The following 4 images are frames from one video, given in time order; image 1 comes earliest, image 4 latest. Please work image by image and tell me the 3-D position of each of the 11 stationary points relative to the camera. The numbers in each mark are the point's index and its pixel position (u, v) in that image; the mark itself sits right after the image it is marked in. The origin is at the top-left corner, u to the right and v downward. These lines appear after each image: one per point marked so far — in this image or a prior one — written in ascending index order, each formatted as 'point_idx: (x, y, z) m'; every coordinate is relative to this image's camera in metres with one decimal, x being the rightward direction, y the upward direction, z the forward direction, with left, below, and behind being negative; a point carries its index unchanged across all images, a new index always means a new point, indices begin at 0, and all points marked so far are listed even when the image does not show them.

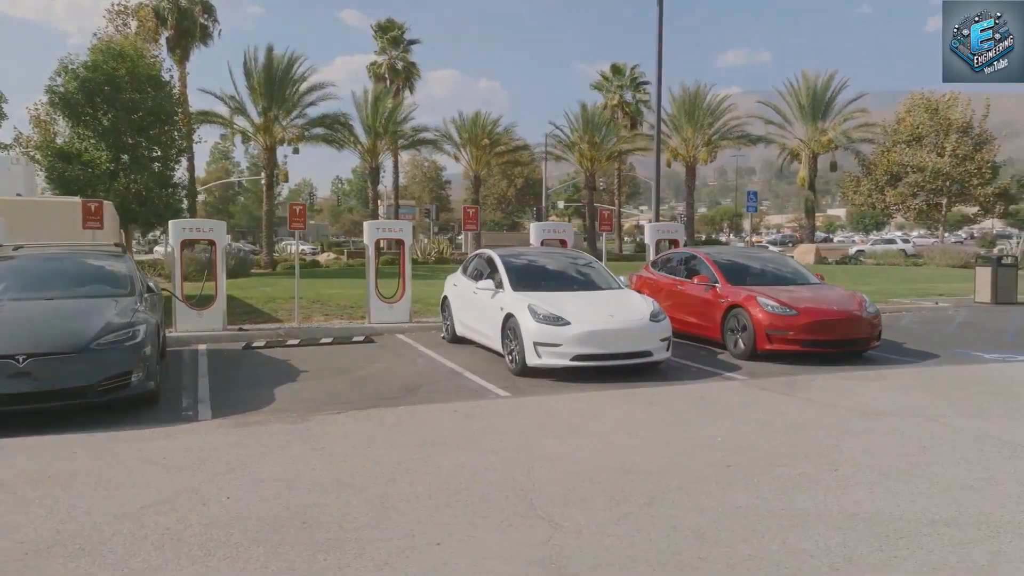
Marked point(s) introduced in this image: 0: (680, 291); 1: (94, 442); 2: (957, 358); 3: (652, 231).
0: (+2.7, 0.0, +12.3) m
1: (-3.4, -1.3, +6.2) m
2: (+6.5, -1.0, +10.9) m
3: (+3.1, +1.2, +16.2) m
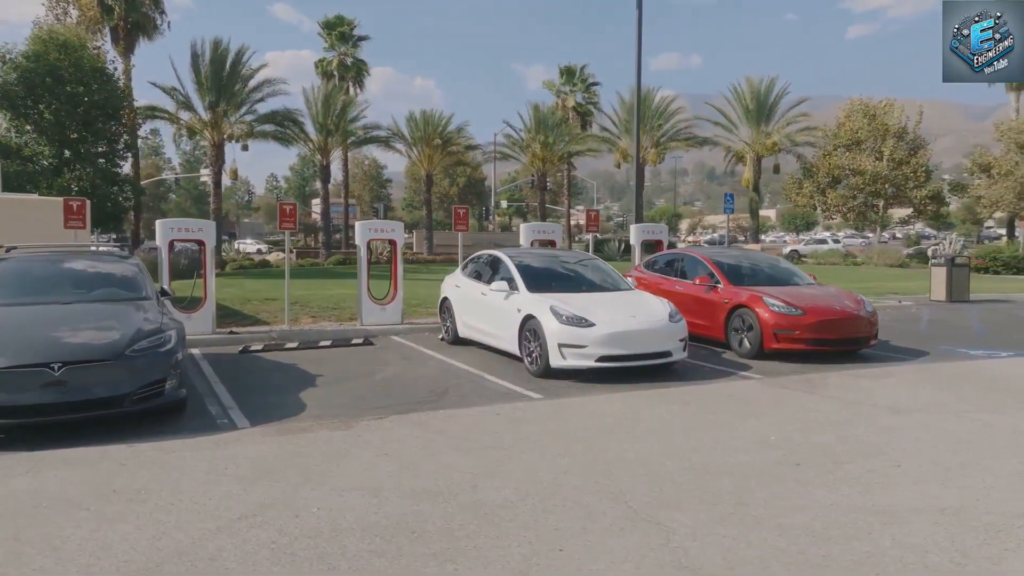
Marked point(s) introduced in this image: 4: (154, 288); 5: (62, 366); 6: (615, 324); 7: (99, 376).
0: (+2.7, 0.0, +12.4) m
1: (-2.9, -1.3, +5.9) m
2: (+6.6, -1.0, +11.4) m
3: (+2.8, +1.2, +16.4) m
4: (-4.2, 0.0, +9.0) m
5: (-3.7, -0.6, +6.2) m
6: (+1.2, -0.4, +9.0) m
7: (-3.5, -0.7, +6.3) m
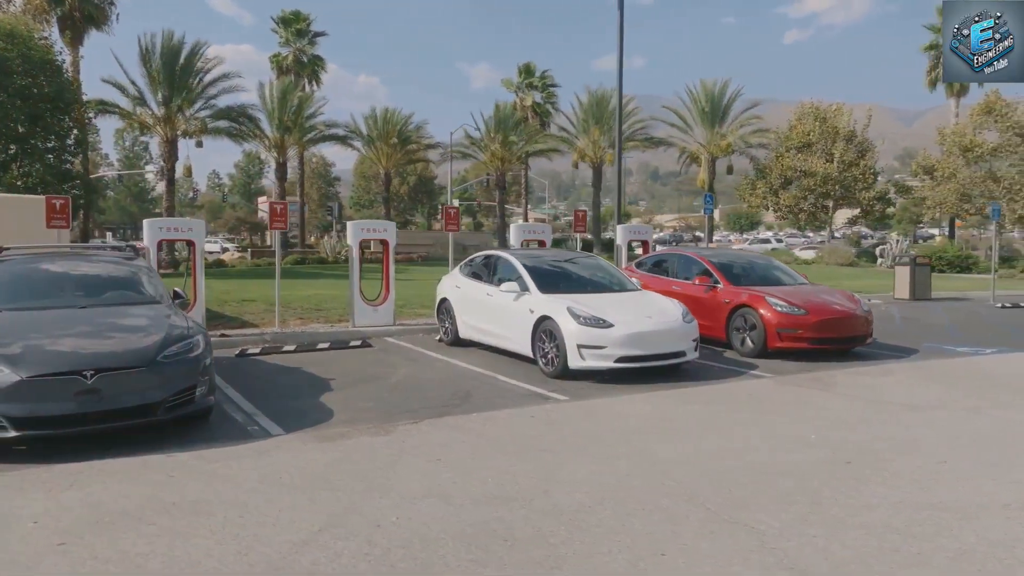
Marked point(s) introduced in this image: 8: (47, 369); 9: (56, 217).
0: (+2.7, 0.0, +12.6) m
1: (-2.5, -1.3, +5.7) m
2: (+6.7, -1.0, +11.8) m
3: (+2.5, +1.2, +16.5) m
4: (-4.0, 0.0, +8.7) m
5: (-3.3, -0.7, +5.9) m
6: (+1.5, -0.4, +9.0) m
7: (-3.0, -0.8, +6.0) m
8: (-3.6, -0.6, +5.8) m
9: (-6.9, +1.1, +11.4) m
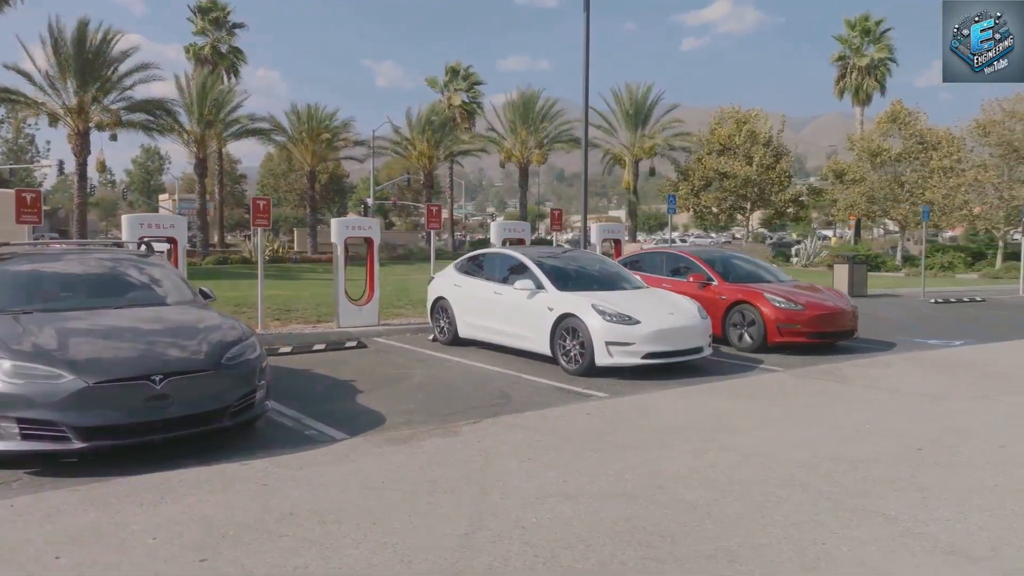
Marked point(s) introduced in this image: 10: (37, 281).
0: (+2.6, +0.1, +12.8) m
1: (-1.7, -1.3, +5.4) m
2: (+6.6, -0.9, +12.5) m
3: (+1.9, +1.3, +16.7) m
4: (-3.6, 0.0, +8.2) m
5: (-2.6, -0.7, +5.5) m
6: (+1.8, -0.4, +9.2) m
7: (-2.4, -0.8, +5.7) m
8: (-2.8, -0.6, +5.3) m
9: (-6.8, +1.1, +10.5) m
10: (-4.7, +0.1, +7.4) m
